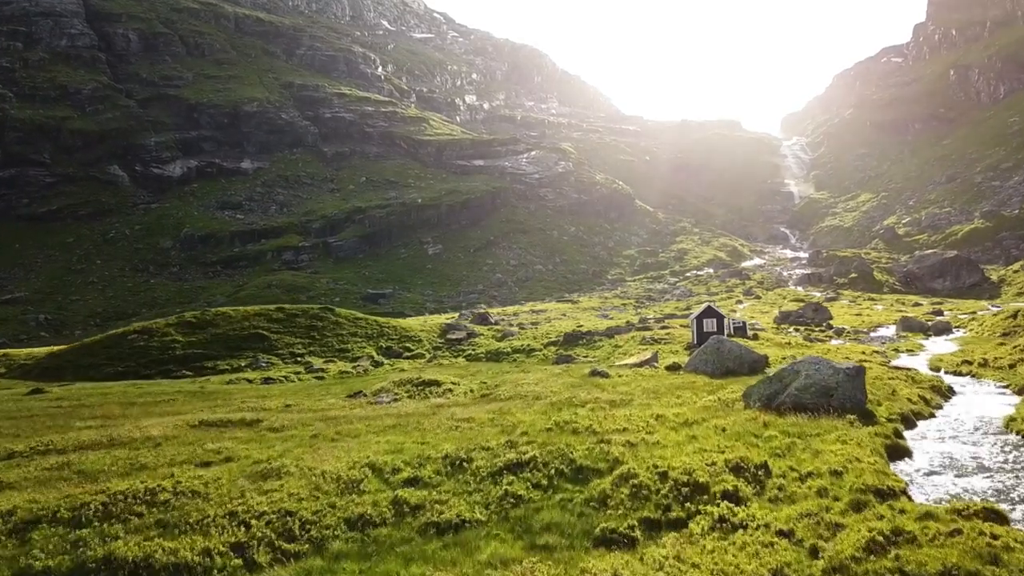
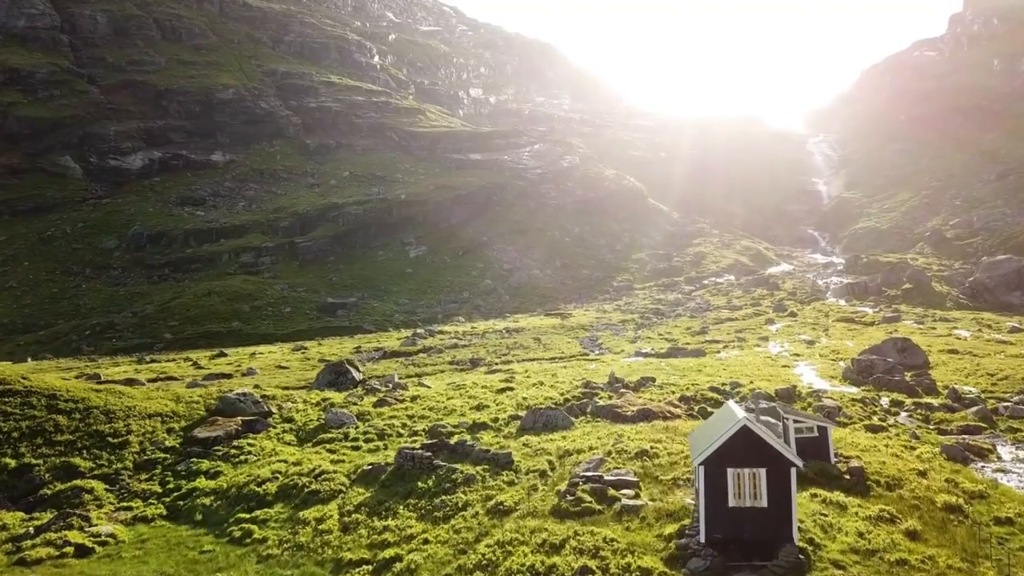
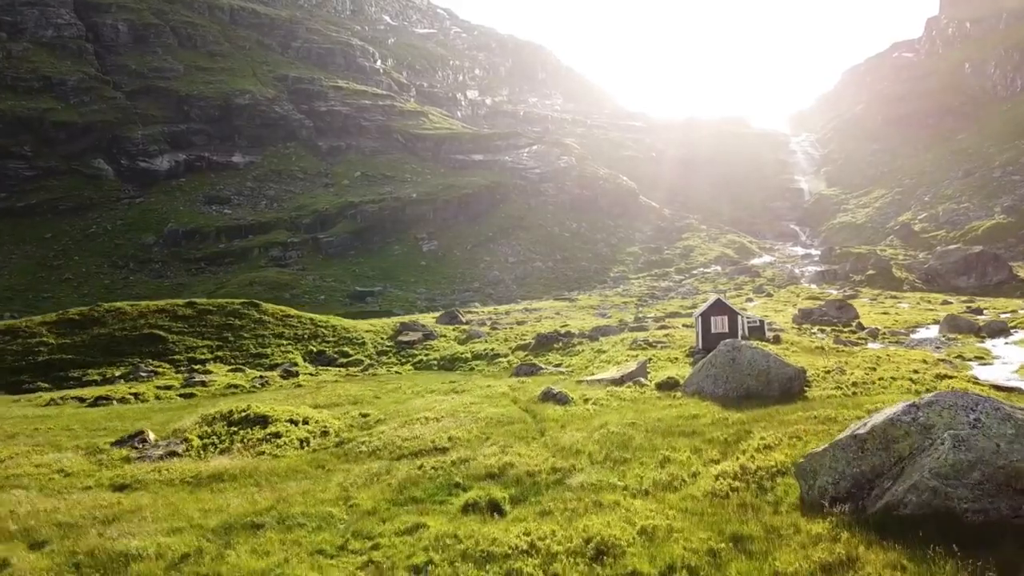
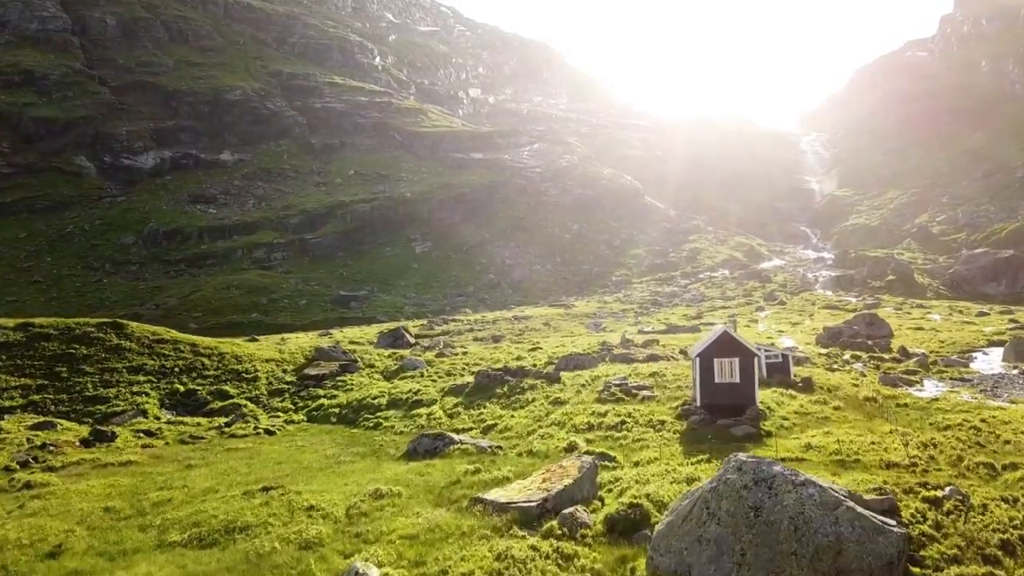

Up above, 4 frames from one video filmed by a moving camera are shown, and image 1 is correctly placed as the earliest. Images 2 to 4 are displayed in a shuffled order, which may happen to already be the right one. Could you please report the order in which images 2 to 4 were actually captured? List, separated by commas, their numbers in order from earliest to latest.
3, 4, 2
